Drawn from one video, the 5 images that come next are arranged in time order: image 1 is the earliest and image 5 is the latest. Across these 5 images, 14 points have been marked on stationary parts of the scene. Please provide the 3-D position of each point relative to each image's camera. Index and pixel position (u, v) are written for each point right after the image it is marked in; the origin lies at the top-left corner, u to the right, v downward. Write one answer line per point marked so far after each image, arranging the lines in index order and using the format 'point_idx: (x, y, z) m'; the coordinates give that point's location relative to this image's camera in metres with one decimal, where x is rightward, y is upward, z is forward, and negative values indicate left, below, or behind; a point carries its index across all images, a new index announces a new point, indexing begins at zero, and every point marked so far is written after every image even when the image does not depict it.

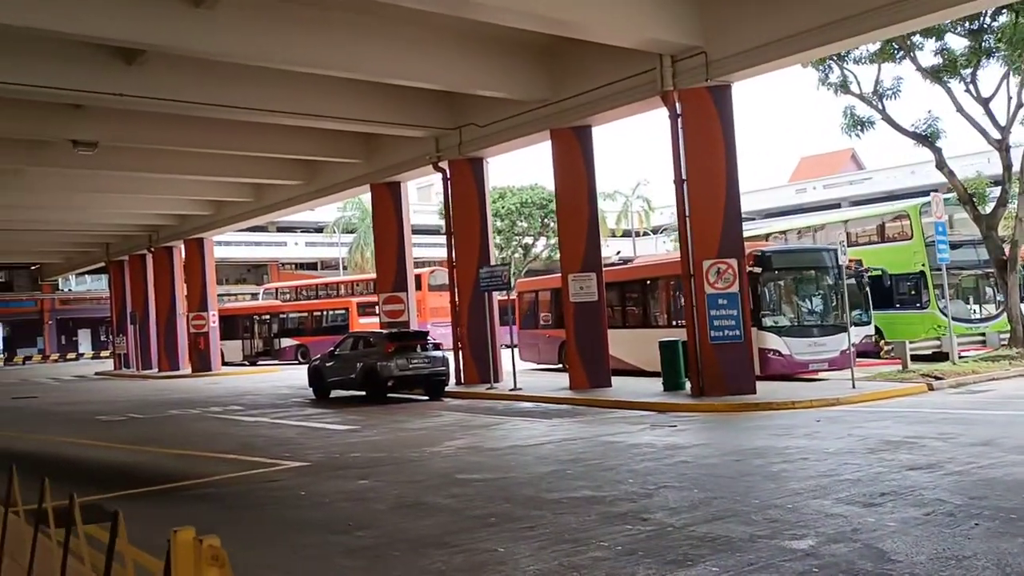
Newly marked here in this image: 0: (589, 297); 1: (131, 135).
0: (+1.7, -0.2, +18.6) m
1: (-9.0, +3.6, +19.7) m
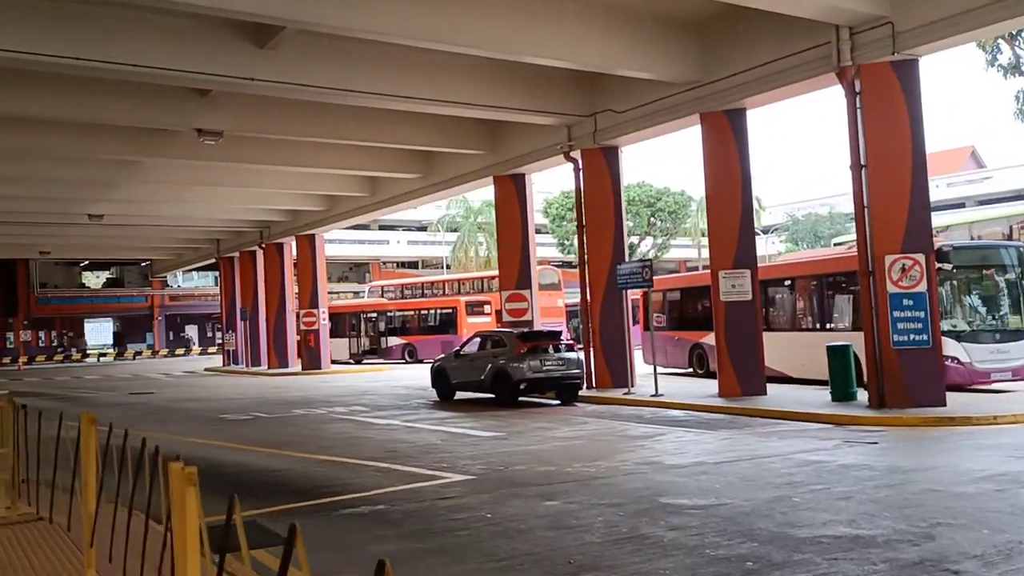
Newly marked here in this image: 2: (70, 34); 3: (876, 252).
0: (+4.7, -0.2, +17.0) m
1: (-5.8, +3.7, +19.1) m
2: (-7.3, +4.2, +13.9) m
3: (+6.3, +0.6, +14.6) m
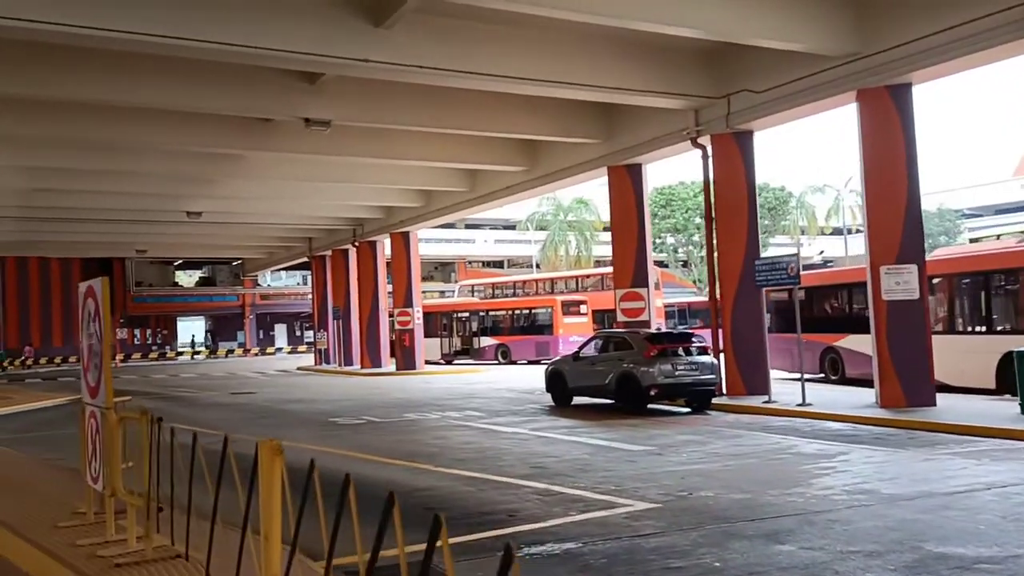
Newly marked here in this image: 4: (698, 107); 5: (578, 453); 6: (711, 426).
0: (+7.1, -0.1, +15.0) m
1: (-3.2, +3.8, +18.1) m
2: (-5.1, +4.2, +13.0) m
3: (+8.6, +0.7, +12.6) m
4: (+4.1, +4.0, +18.5) m
5: (+0.9, -2.2, +11.3) m
6: (+3.4, -2.4, +14.5) m
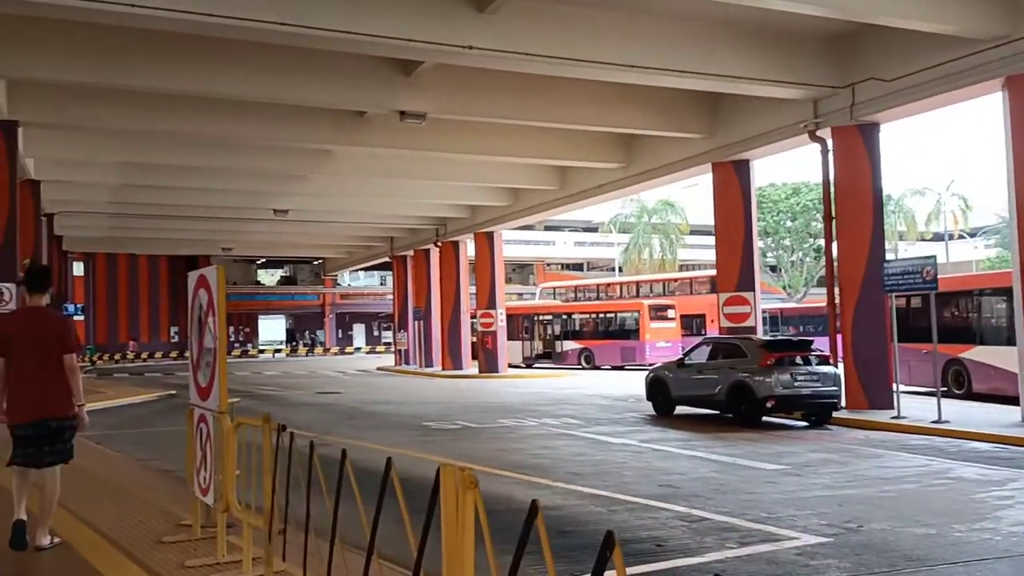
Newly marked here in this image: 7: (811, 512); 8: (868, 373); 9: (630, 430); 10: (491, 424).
0: (+8.9, -0.2, +13.5) m
1: (-1.0, +3.8, +17.4) m
2: (-3.4, +4.3, +12.4) m
3: (+10.2, +0.6, +10.9) m
4: (+6.3, +3.9, +17.1) m
5: (+2.4, -2.2, +10.3) m
6: (+5.1, -2.4, +13.2) m
7: (+2.8, -2.1, +7.9) m
8: (+7.1, -1.7, +16.9) m
9: (+2.1, -2.6, +15.2) m
10: (-0.4, -2.6, +15.9) m
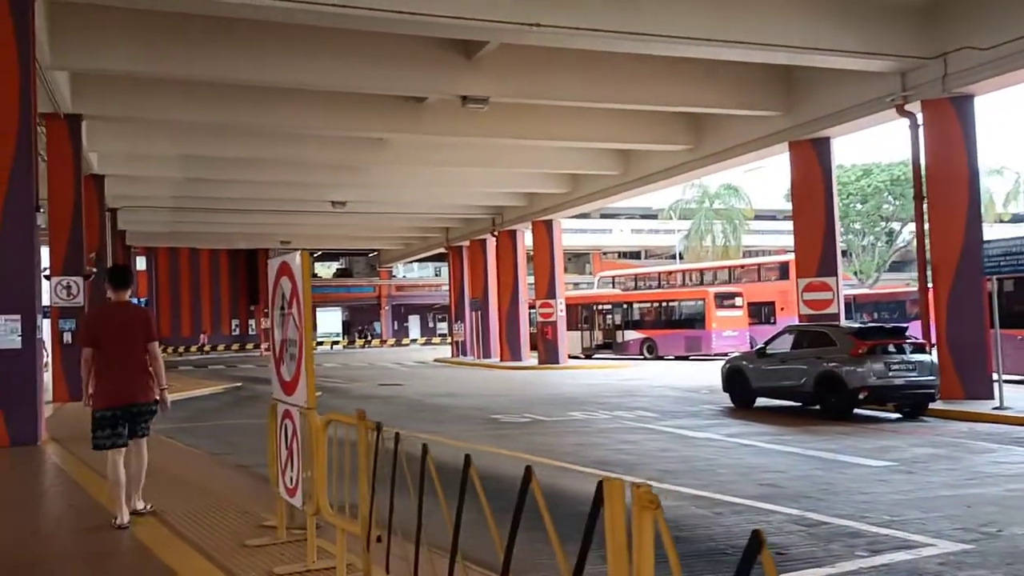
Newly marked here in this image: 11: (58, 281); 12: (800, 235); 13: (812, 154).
0: (+10.0, +0.1, +12.3) m
1: (+0.3, +4.0, +16.8) m
2: (-2.3, +4.5, +12.0) m
3: (+11.1, +0.8, +9.6) m
4: (+7.6, +4.2, +16.1) m
5: (+3.3, -2.0, +9.5) m
6: (+6.3, -2.2, +12.3) m
7: (+3.7, -1.9, +7.2) m
8: (+8.5, -1.4, +15.8) m
9: (+3.4, -2.3, +14.4) m
10: (+0.9, -2.4, +15.4) m
11: (-9.4, +0.1, +17.4) m
12: (+6.6, +1.3, +19.4) m
13: (+6.8, +3.1, +19.1) m
